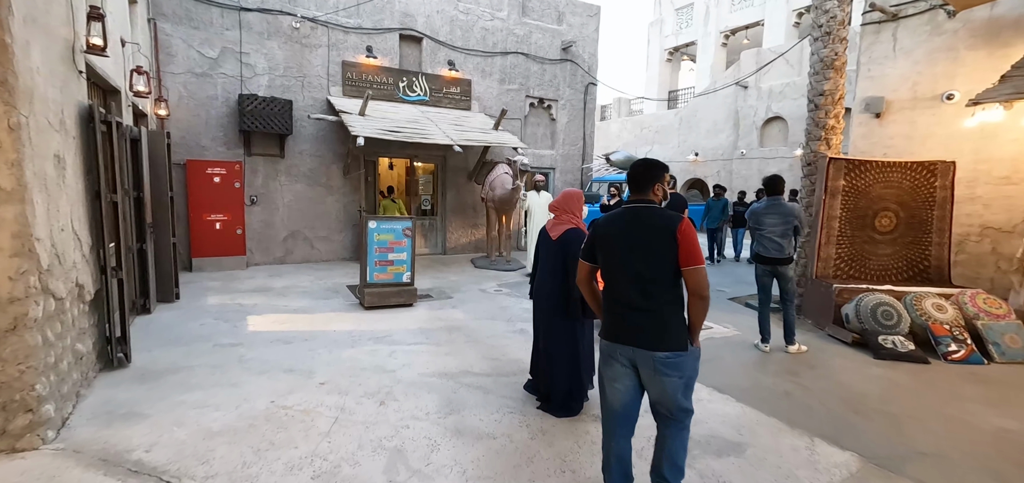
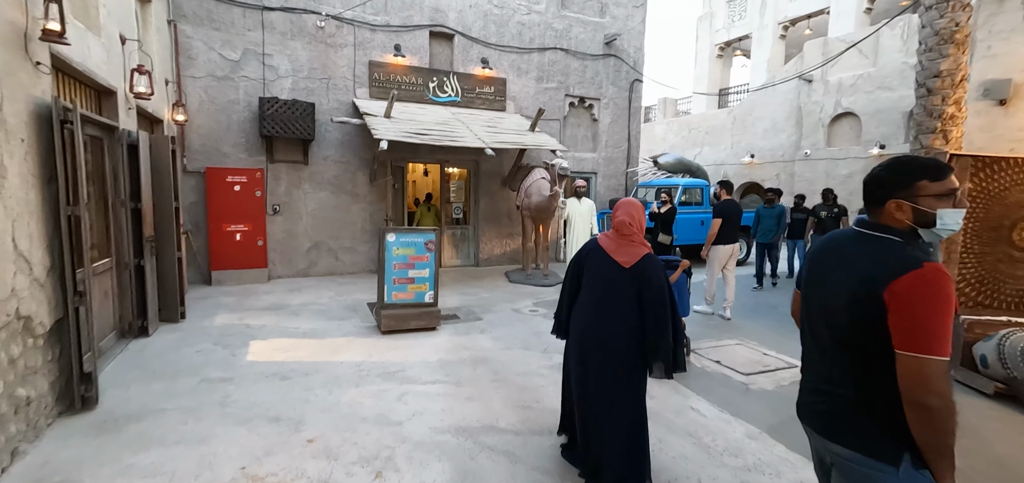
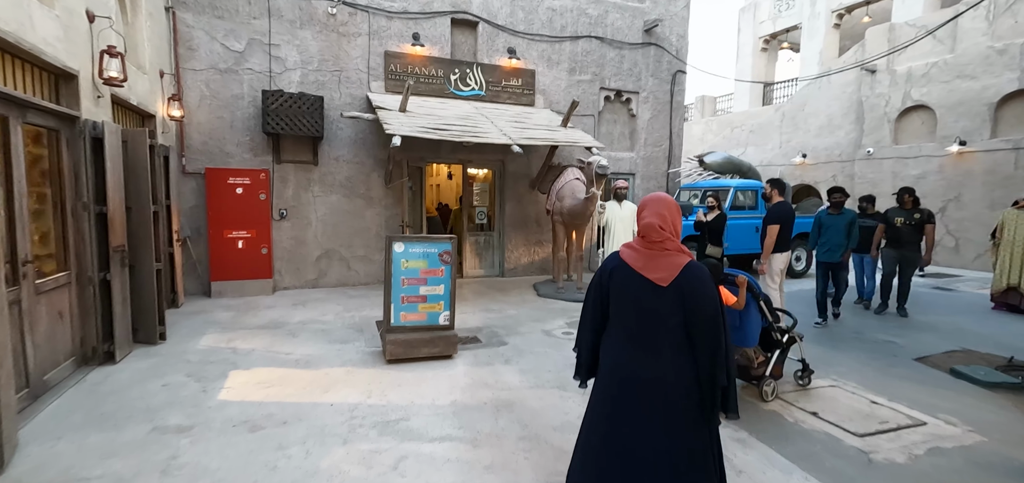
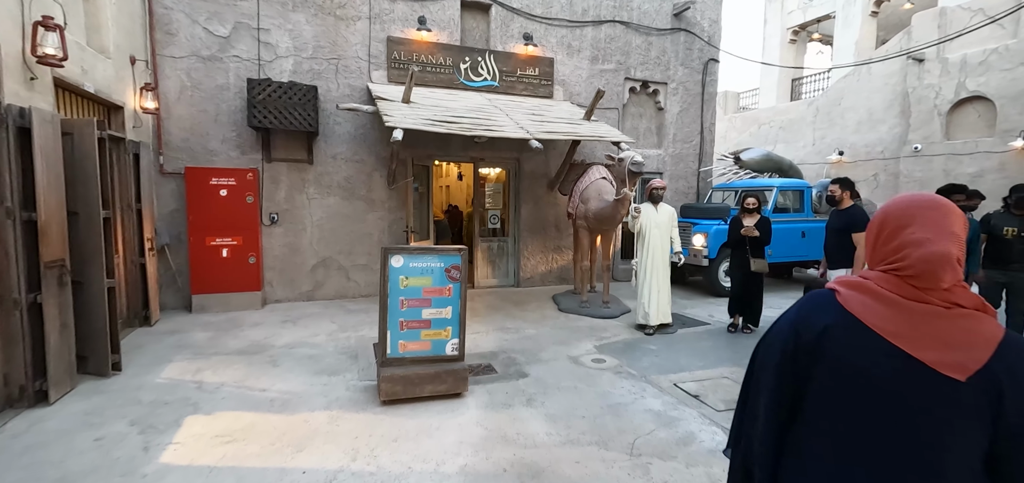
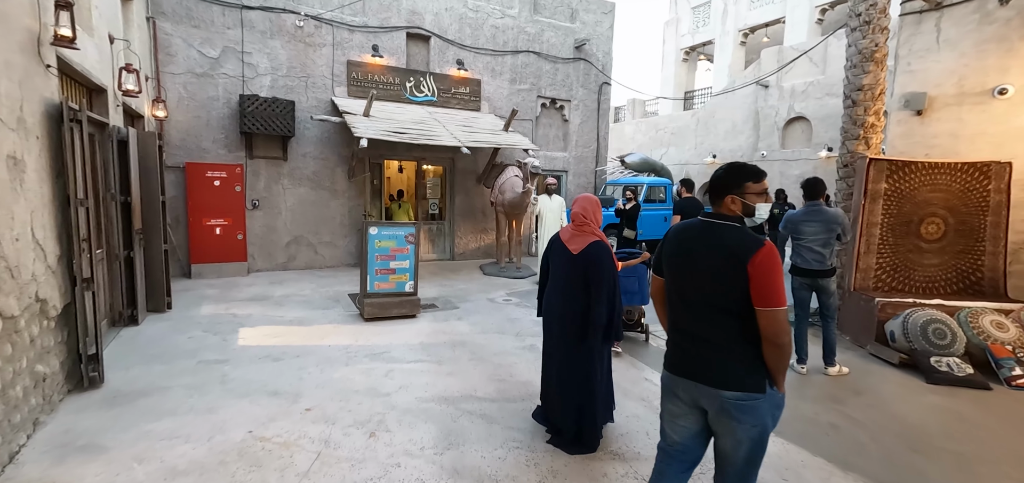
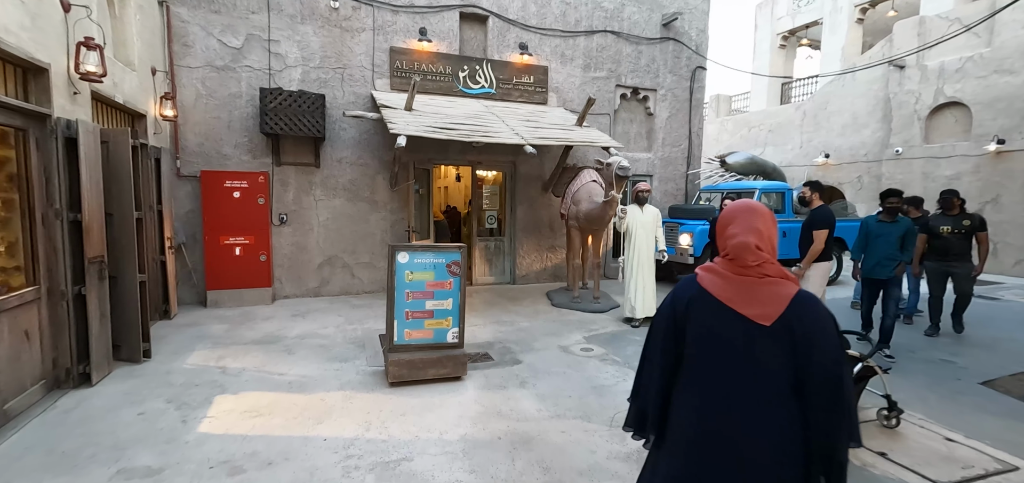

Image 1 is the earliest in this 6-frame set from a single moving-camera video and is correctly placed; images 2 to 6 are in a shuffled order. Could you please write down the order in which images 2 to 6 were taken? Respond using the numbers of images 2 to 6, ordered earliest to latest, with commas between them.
5, 2, 3, 6, 4
